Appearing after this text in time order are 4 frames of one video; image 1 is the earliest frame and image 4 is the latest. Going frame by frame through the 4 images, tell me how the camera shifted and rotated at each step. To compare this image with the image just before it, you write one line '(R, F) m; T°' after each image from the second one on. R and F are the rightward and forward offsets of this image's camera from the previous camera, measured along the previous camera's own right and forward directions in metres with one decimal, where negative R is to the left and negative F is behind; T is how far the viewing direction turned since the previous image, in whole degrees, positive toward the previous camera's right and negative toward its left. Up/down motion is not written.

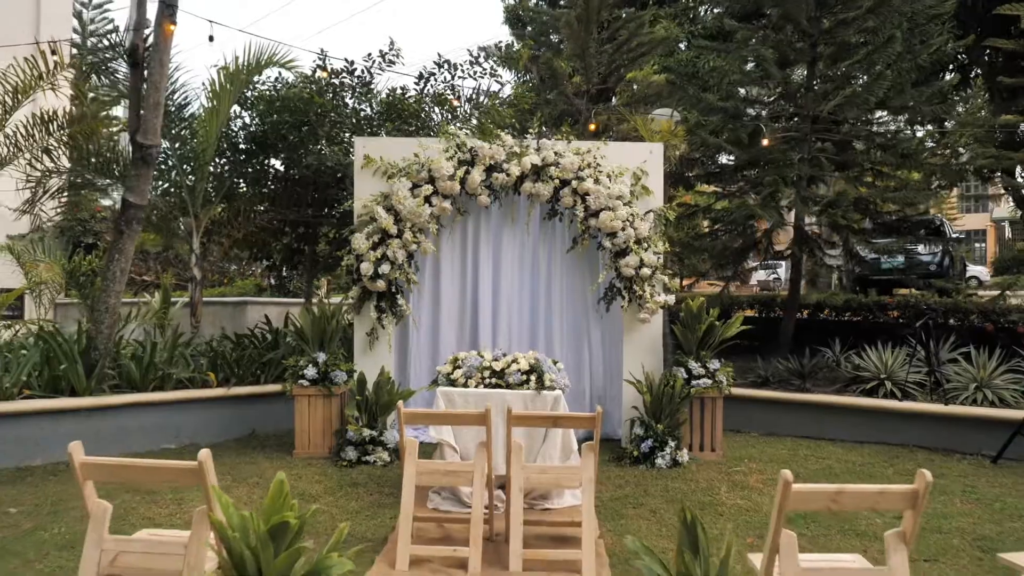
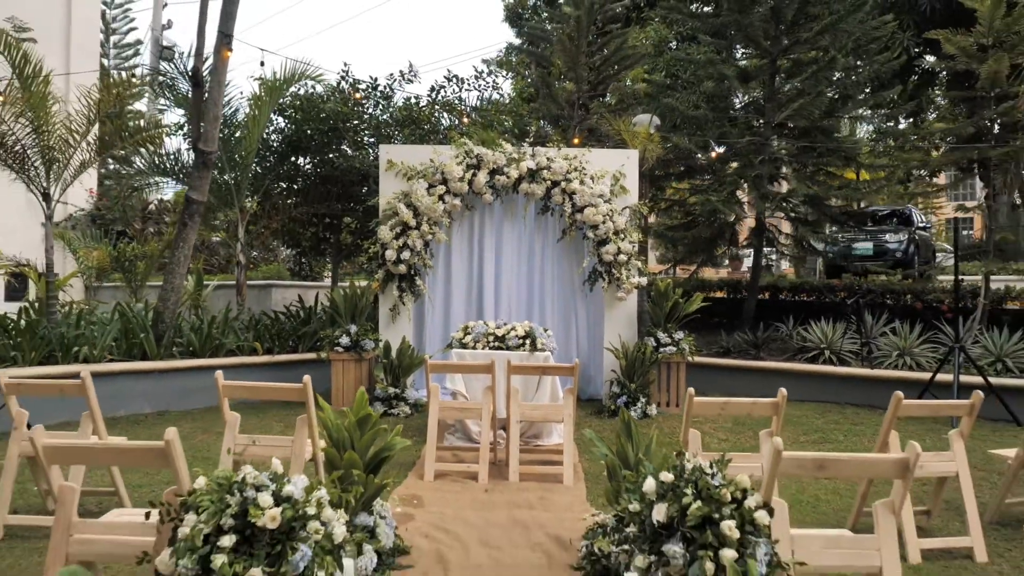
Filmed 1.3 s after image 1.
(0.0, -1.2) m; 0°
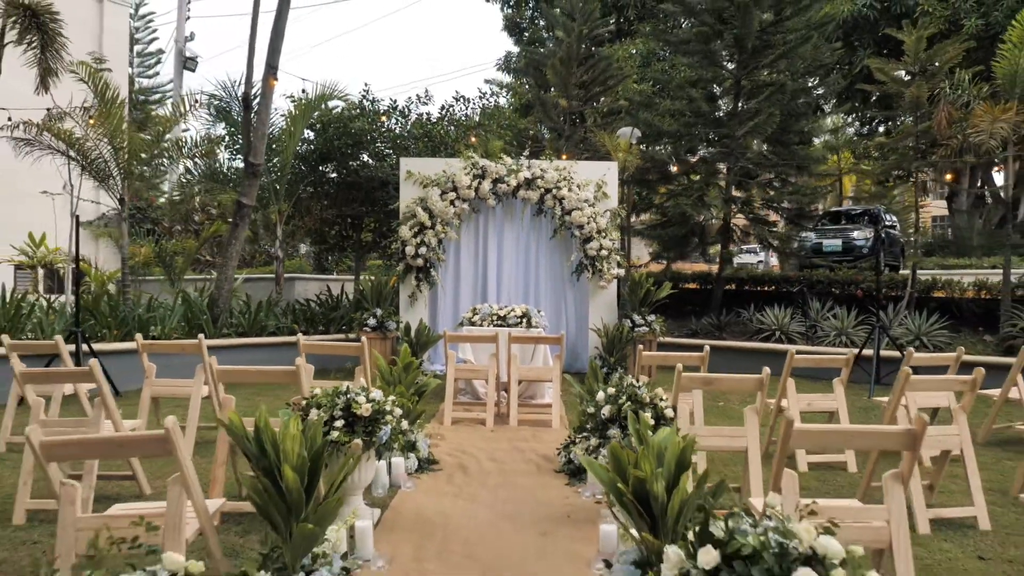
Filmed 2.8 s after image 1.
(0.0, -1.3) m; 0°
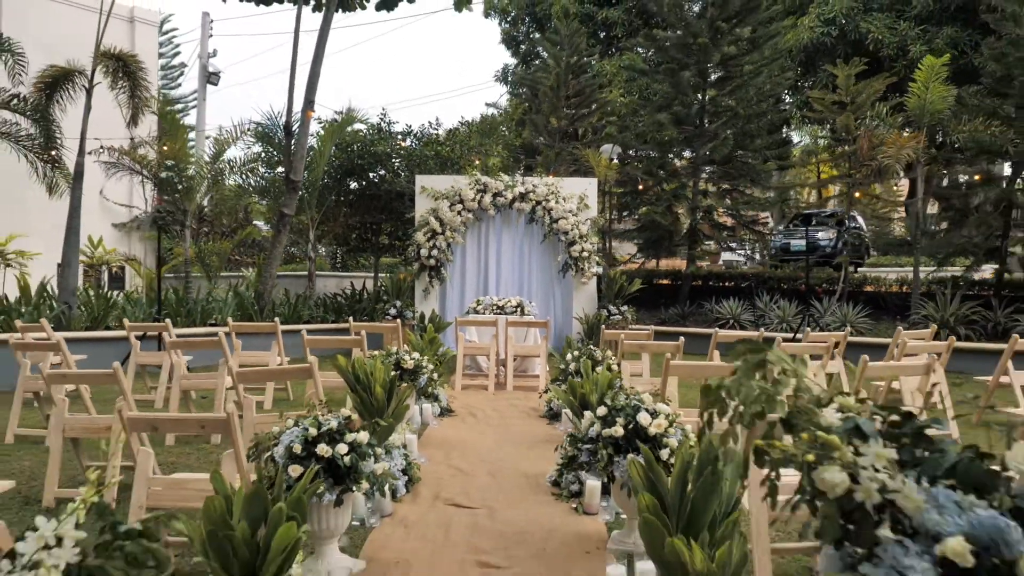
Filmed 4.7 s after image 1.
(0.0, -1.7) m; 0°
